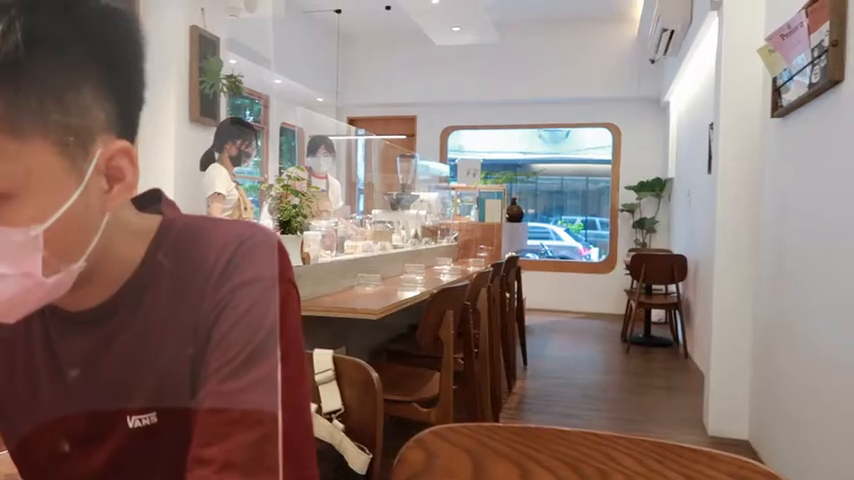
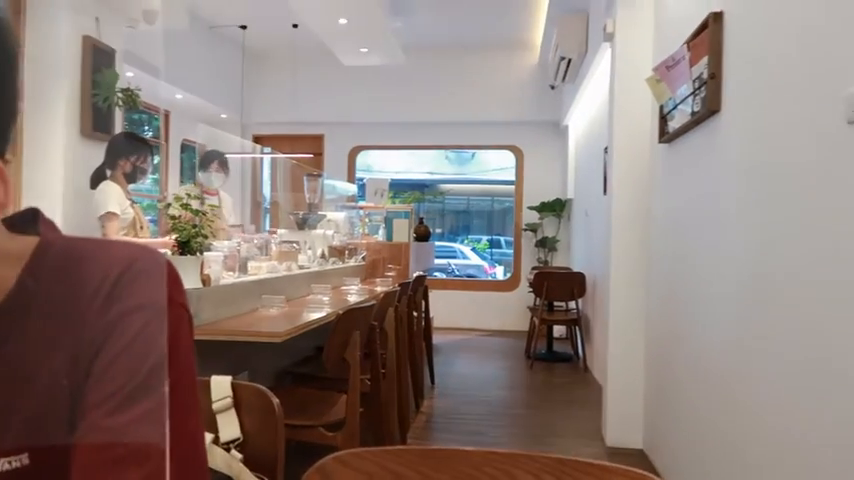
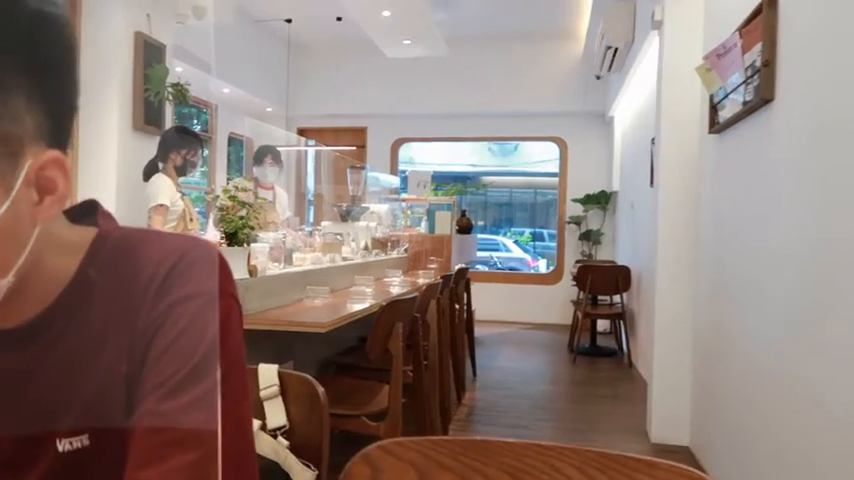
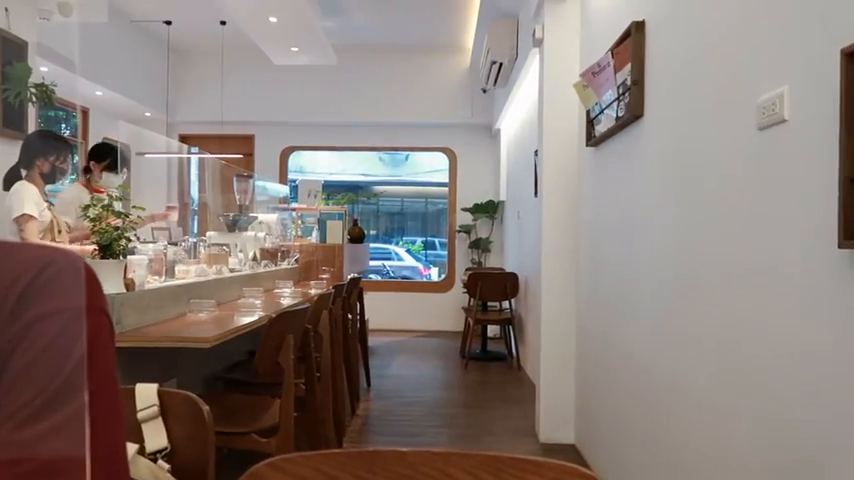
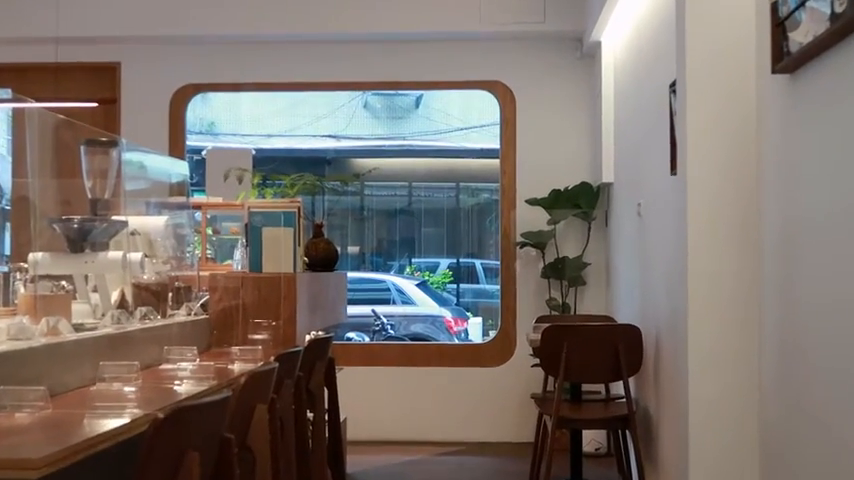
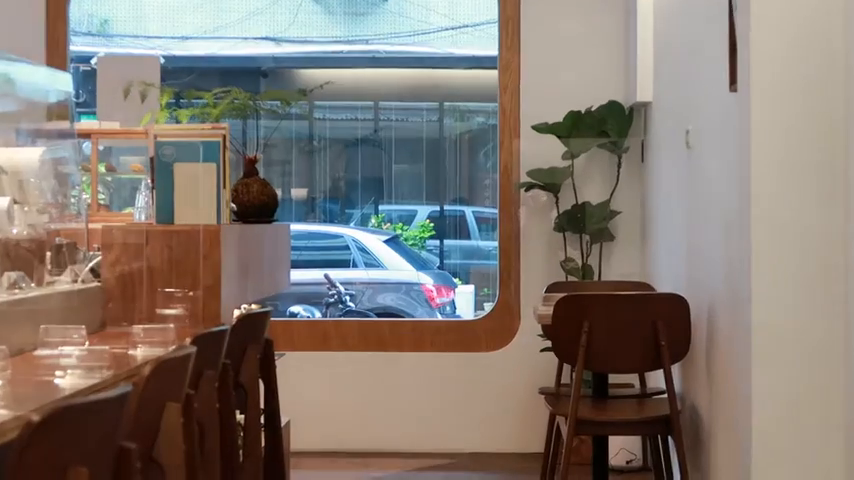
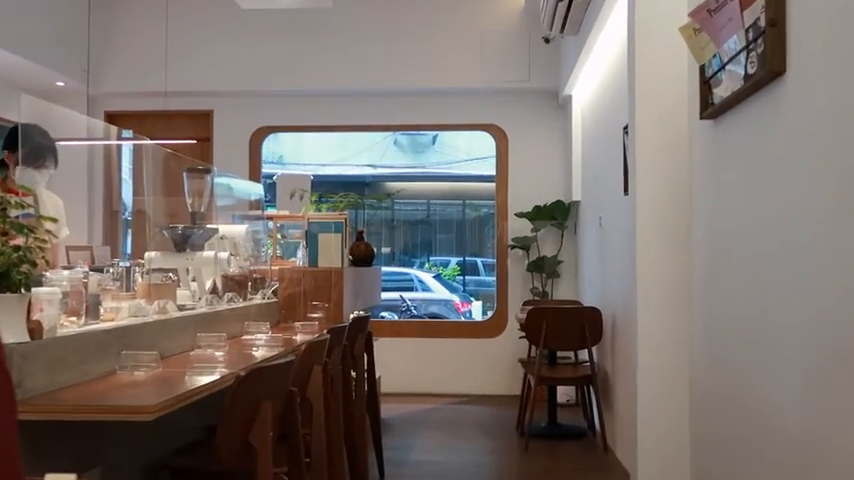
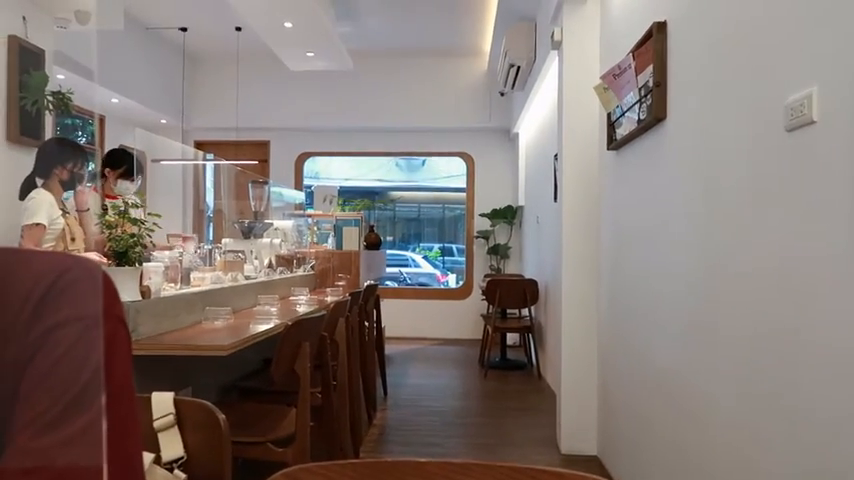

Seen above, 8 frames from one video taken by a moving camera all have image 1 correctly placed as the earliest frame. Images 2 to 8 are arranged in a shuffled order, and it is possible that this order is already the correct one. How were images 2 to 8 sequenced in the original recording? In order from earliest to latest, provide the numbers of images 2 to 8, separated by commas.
3, 2, 4, 8, 7, 5, 6
